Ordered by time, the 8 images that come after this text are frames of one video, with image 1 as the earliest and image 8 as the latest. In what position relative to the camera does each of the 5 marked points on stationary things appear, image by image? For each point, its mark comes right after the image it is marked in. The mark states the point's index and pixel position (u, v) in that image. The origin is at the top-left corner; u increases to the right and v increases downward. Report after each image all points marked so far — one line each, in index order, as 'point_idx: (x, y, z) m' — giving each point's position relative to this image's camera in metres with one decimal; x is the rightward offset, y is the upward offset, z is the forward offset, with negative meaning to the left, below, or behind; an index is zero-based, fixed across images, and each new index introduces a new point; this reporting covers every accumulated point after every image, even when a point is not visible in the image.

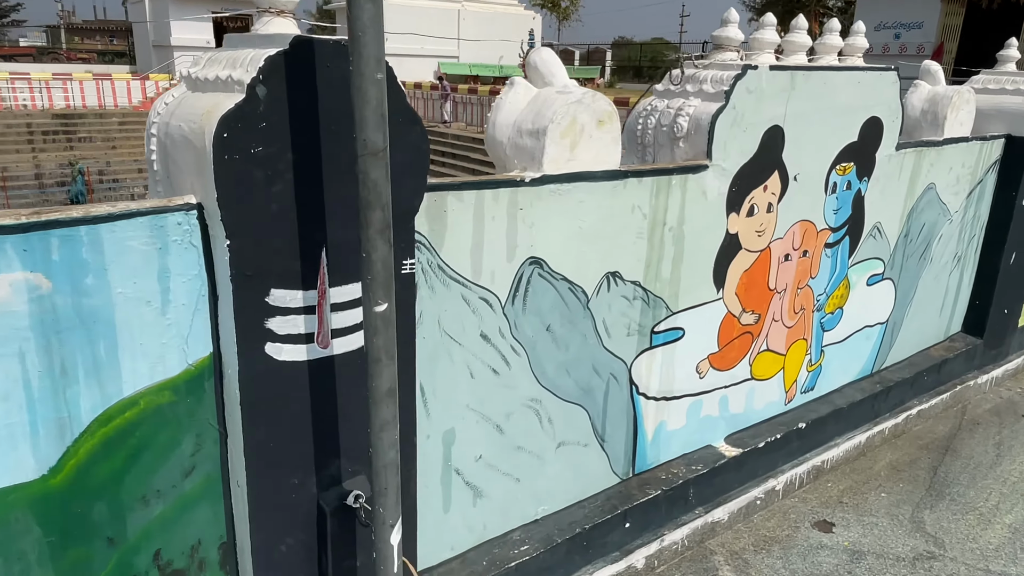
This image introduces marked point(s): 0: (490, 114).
0: (-0.1, +0.5, +2.1) m
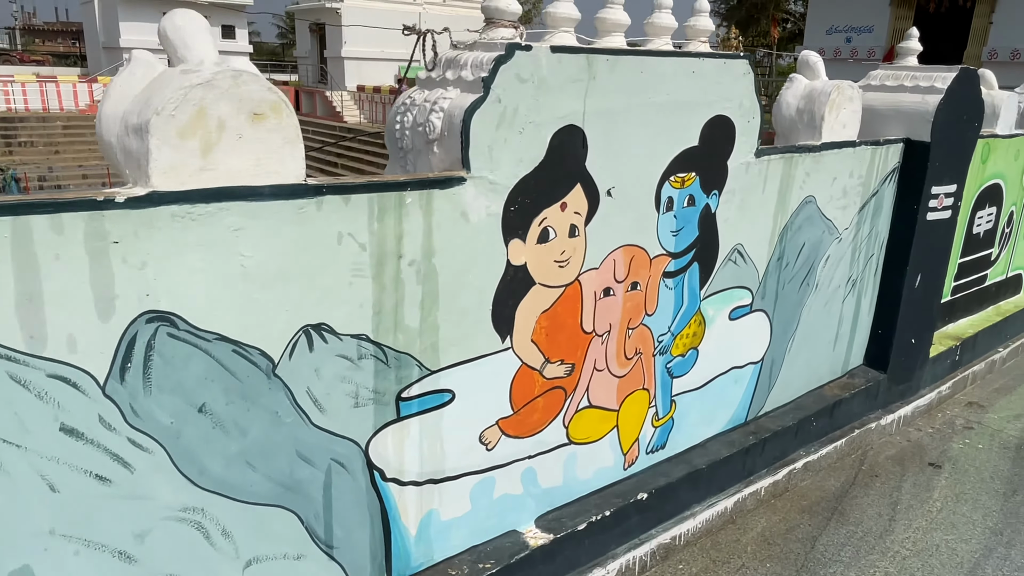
0: (-0.9, +0.4, +1.5) m
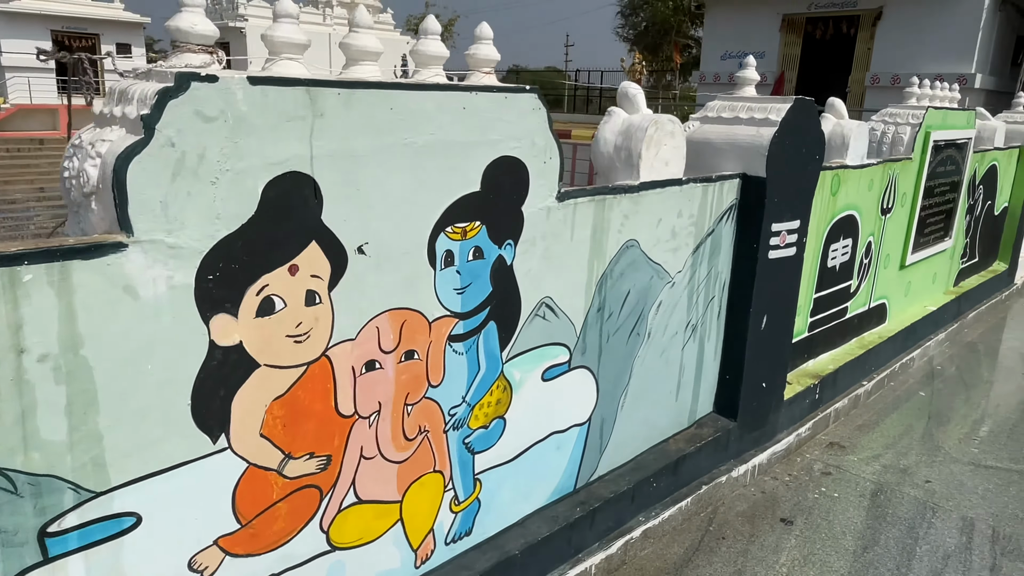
0: (-1.5, +0.2, +1.0) m
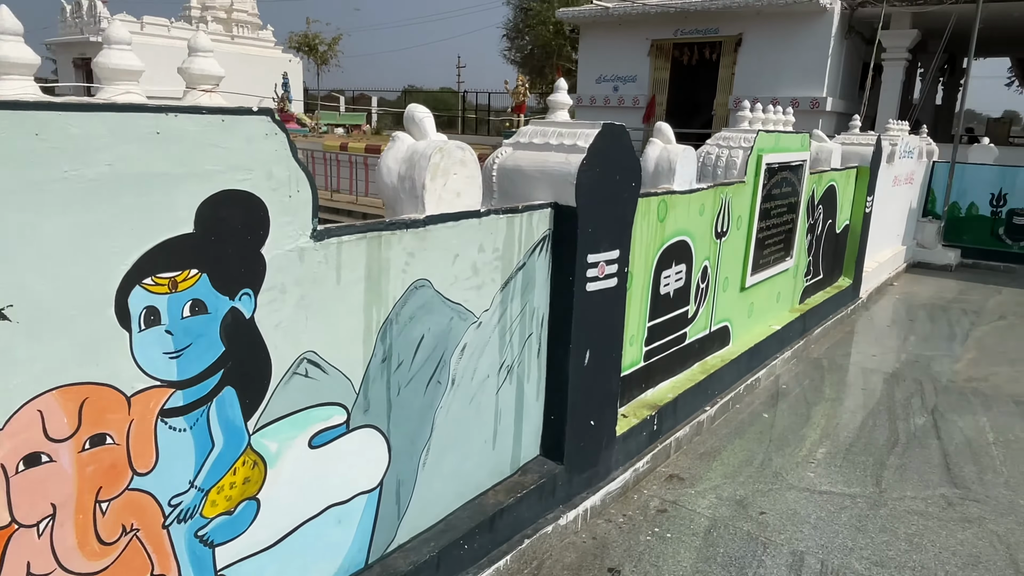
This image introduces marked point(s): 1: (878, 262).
0: (-2.0, 0.0, +0.4) m
1: (+5.2, +0.4, +10.0) m
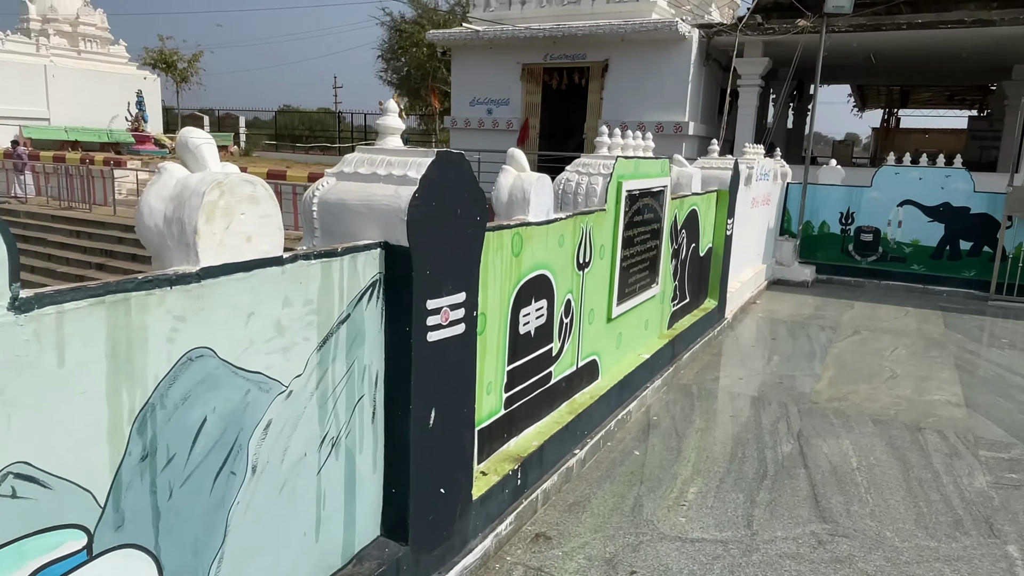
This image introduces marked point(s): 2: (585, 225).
0: (-2.2, -0.2, -0.3) m
1: (+3.4, +0.1, +10.3) m
2: (+0.5, +0.4, +4.6) m
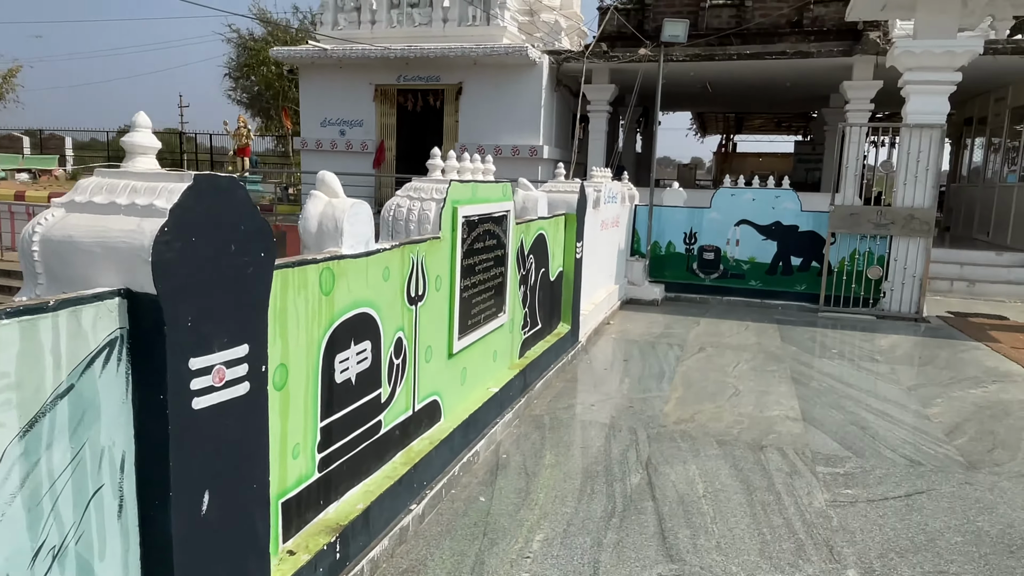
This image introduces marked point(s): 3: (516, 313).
0: (-2.3, -0.3, -1.1) m
1: (+1.2, -0.2, +10.3) m
2: (-0.6, +0.2, +4.2) m
3: (0.0, -0.2, +6.4) m
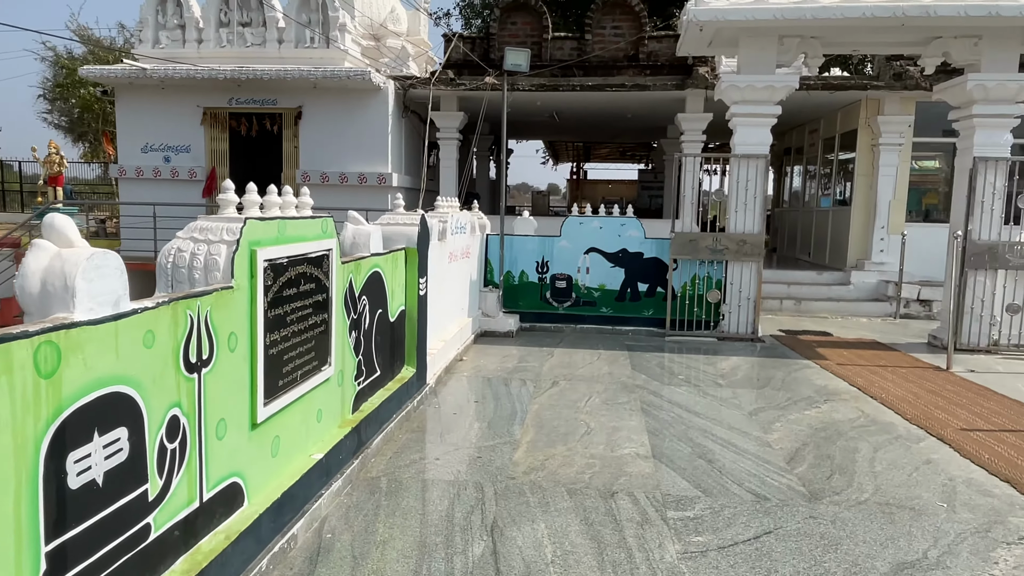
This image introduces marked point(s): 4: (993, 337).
0: (-2.2, -0.4, -2.1) m
1: (-1.0, -0.7, +9.8) m
2: (-1.5, -0.1, +3.4) m
3: (-1.3, -0.6, +5.7) m
4: (+7.8, -0.8, +11.4) m
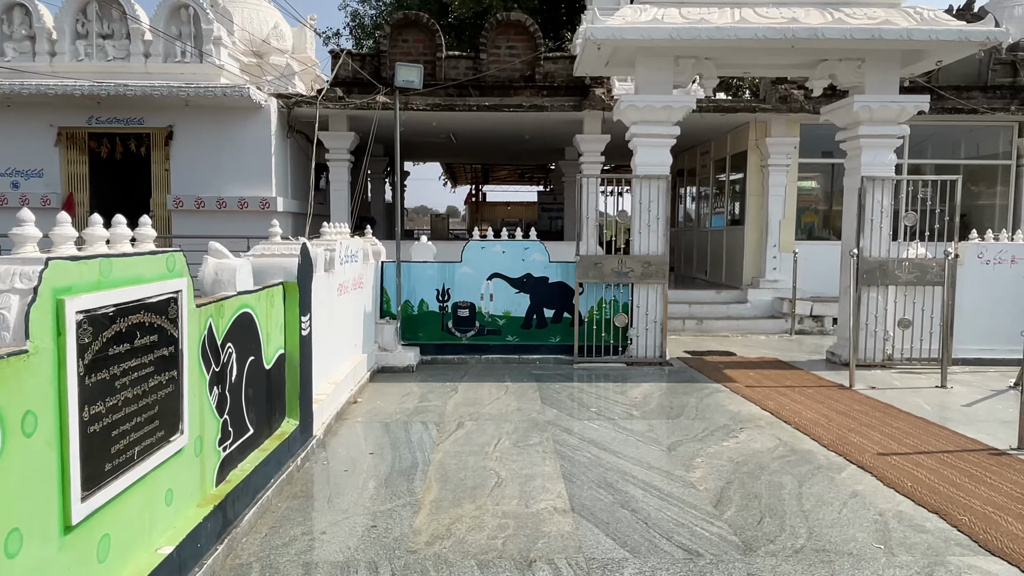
0: (-1.8, -0.5, -3.1) m
1: (-2.2, -1.2, +8.9) m
2: (-1.9, -0.4, +2.5) m
3: (-2.1, -0.9, +4.7) m
4: (+6.2, -1.1, +11.6) m
